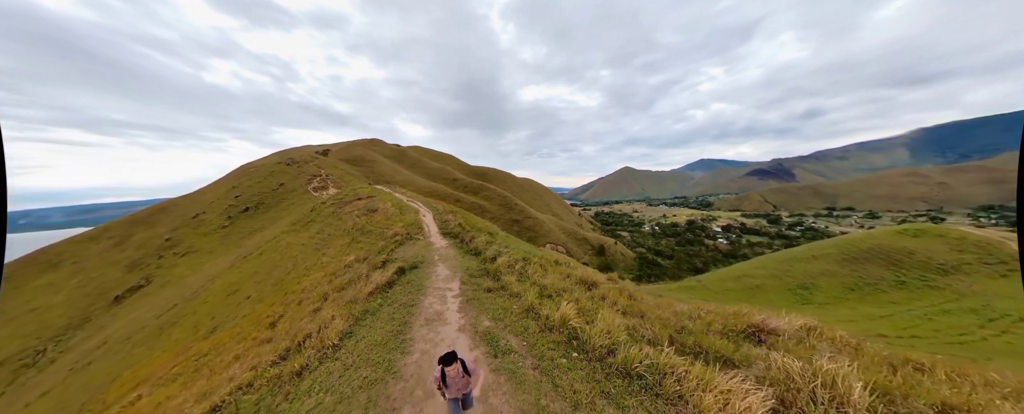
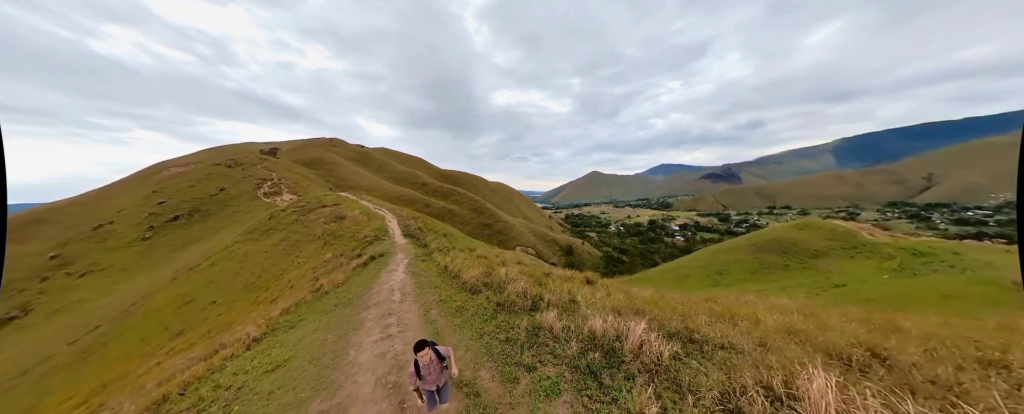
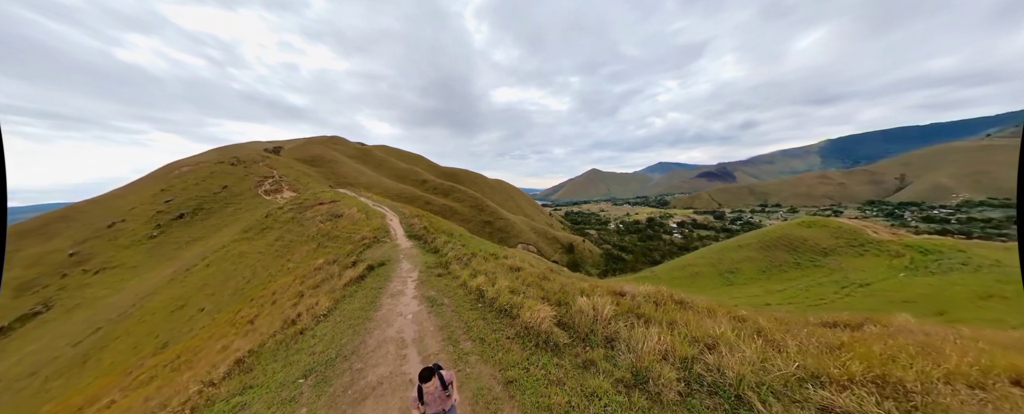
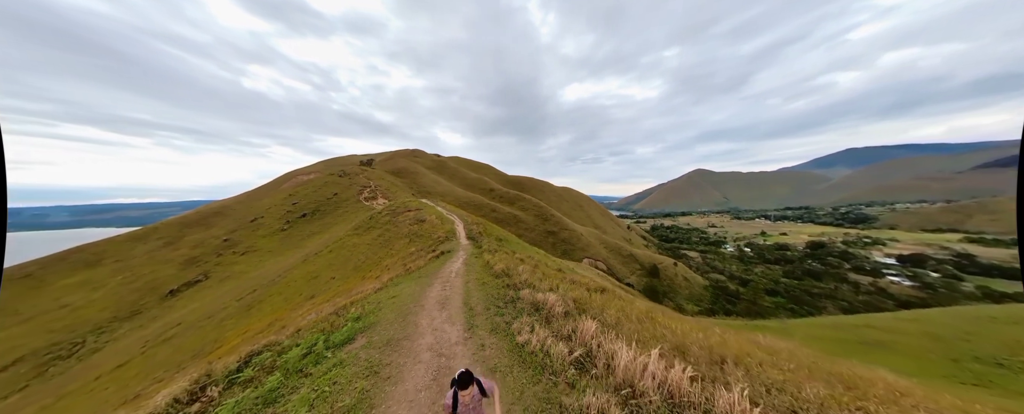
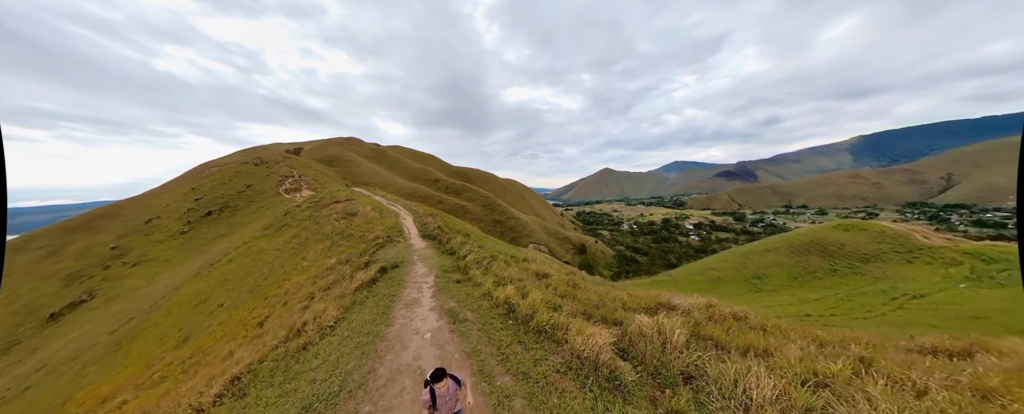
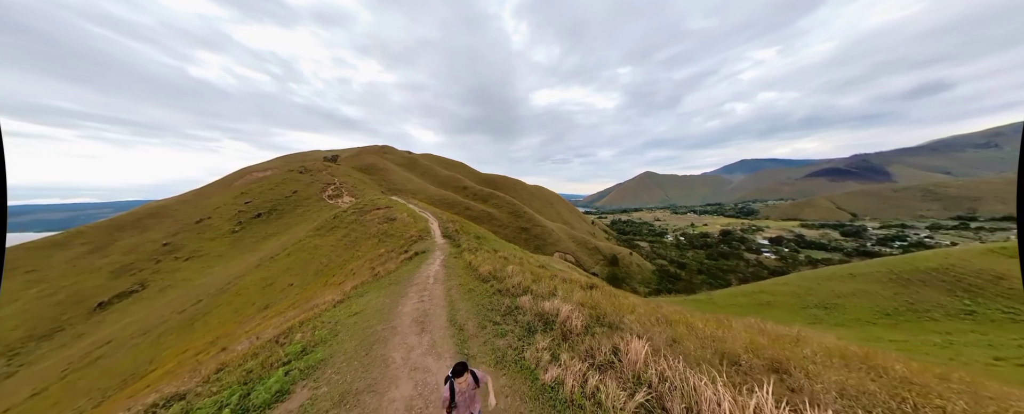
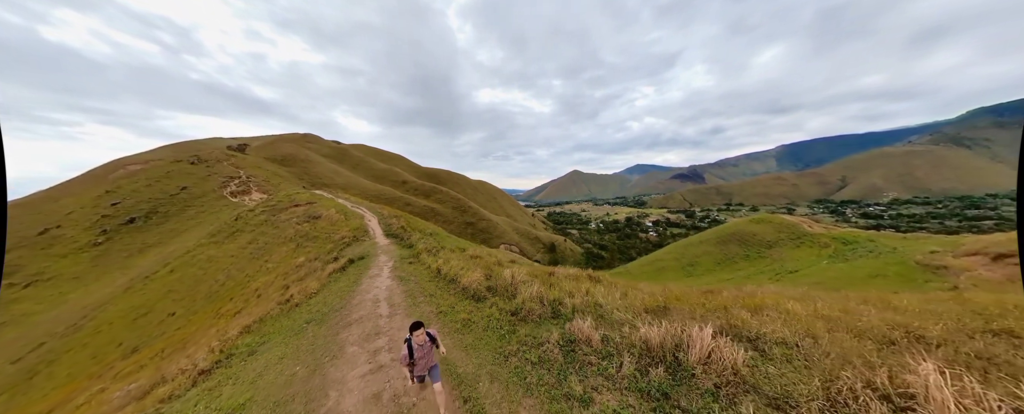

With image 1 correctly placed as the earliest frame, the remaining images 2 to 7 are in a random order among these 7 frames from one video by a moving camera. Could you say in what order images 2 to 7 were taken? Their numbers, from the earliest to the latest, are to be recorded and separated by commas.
5, 3, 7, 2, 6, 4
